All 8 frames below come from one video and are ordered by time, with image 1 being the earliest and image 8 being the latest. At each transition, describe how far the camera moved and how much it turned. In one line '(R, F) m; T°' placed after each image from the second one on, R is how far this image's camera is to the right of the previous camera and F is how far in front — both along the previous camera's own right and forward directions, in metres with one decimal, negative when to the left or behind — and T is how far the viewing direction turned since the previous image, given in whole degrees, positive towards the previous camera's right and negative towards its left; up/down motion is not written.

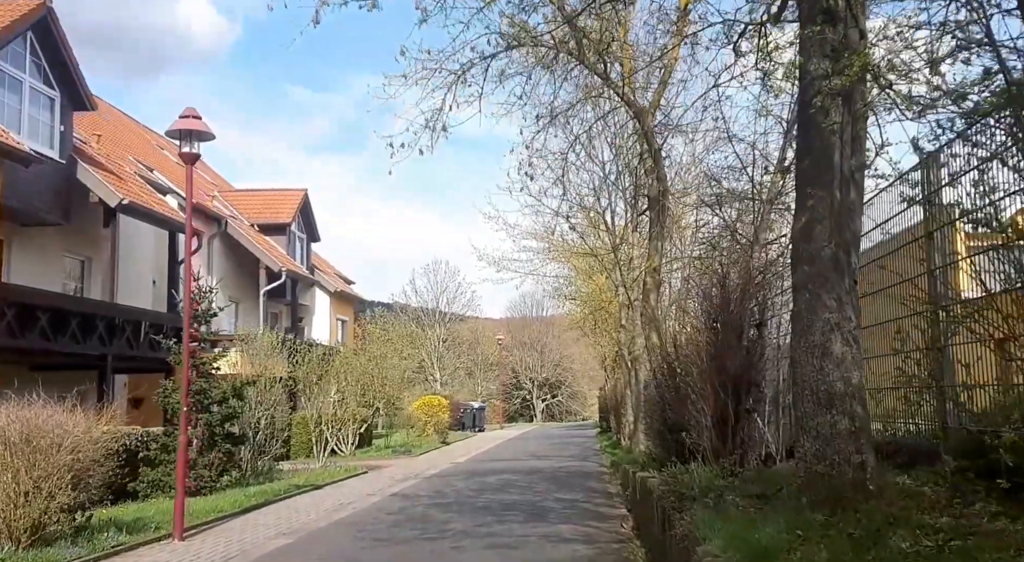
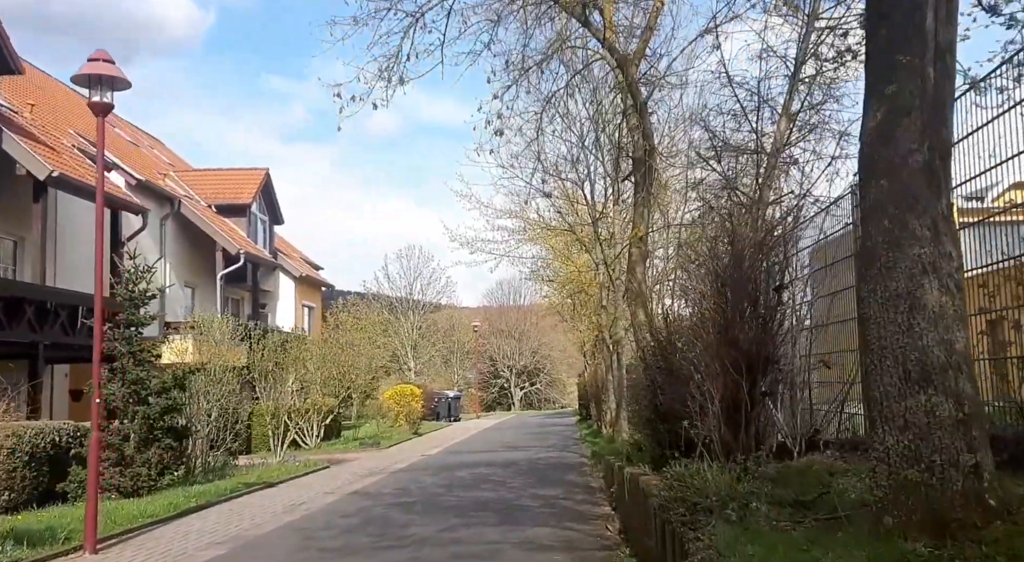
(+0.1, +1.5) m; +1°
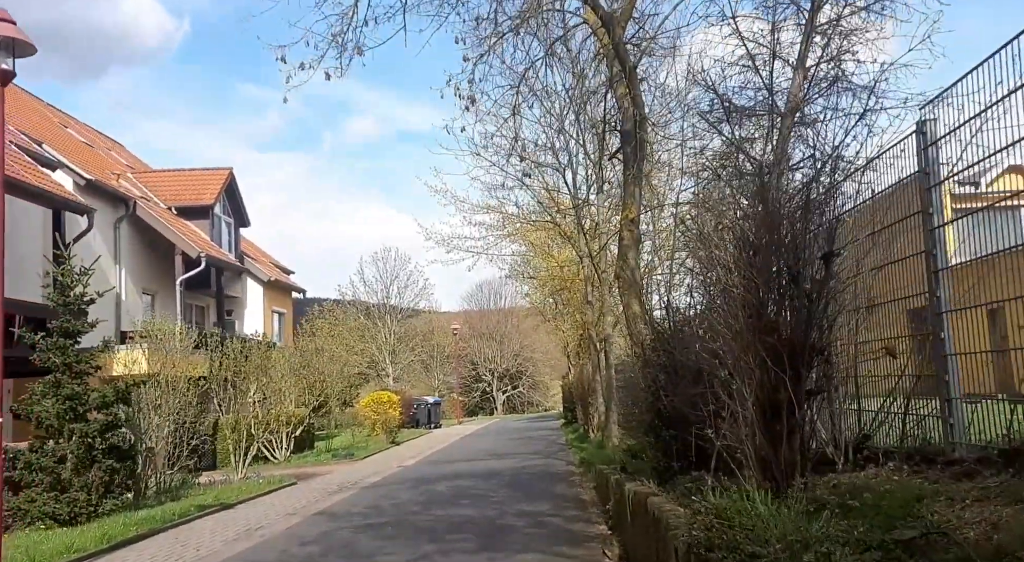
(0.0, +1.4) m; +1°
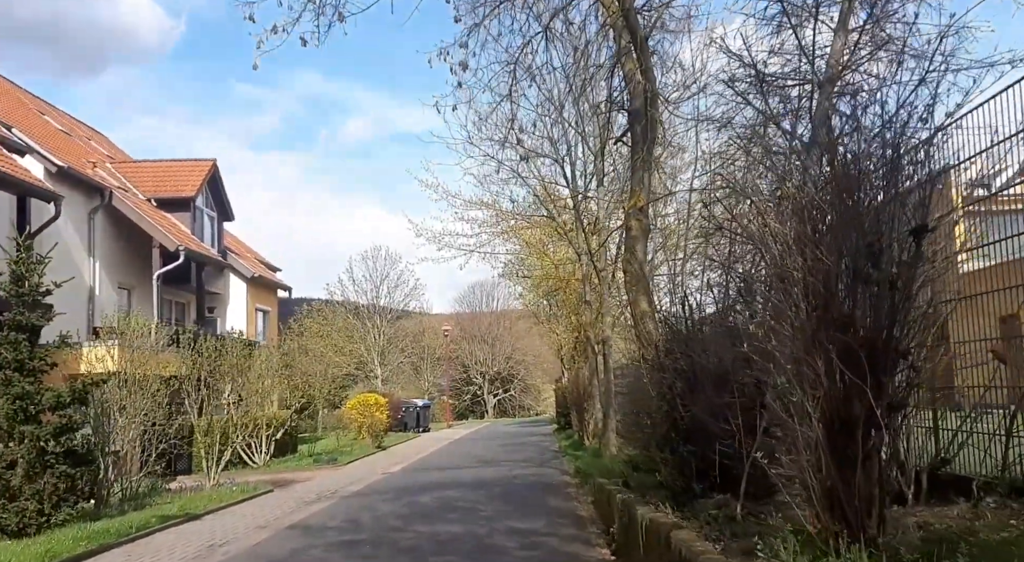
(0.0, +1.1) m; 0°
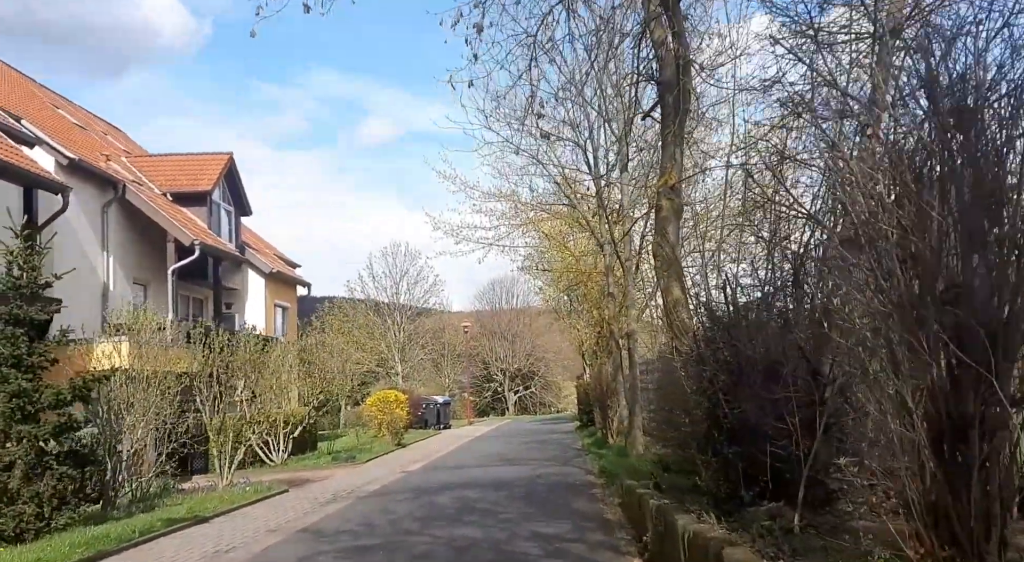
(0.0, +0.7) m; -1°
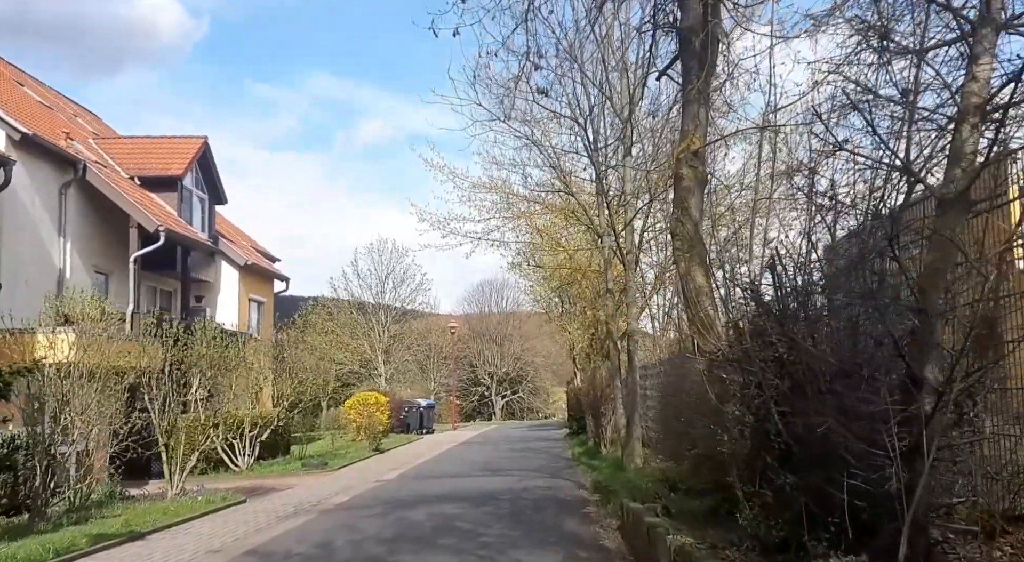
(0.0, +1.6) m; +1°
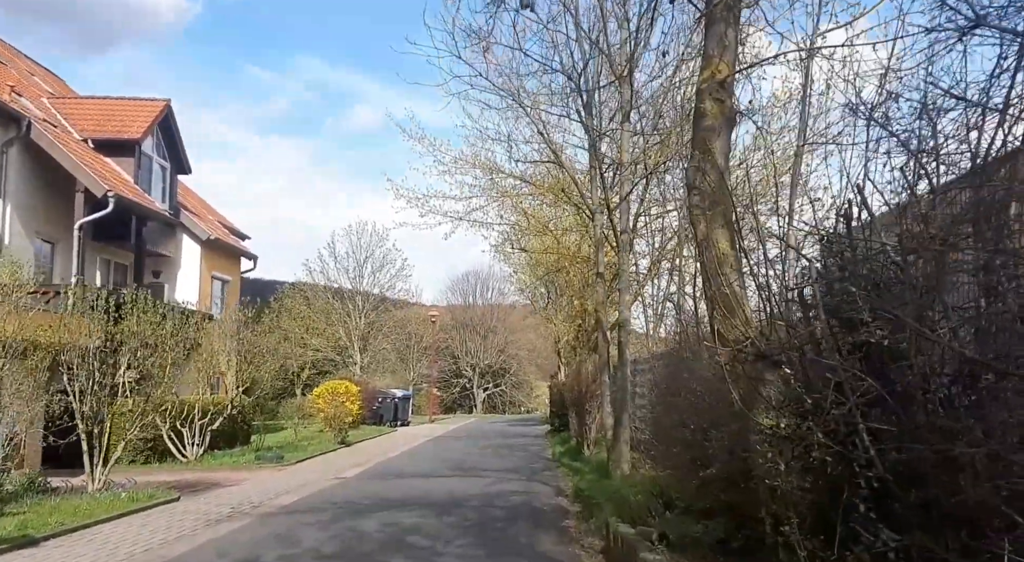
(+0.1, +1.7) m; +1°
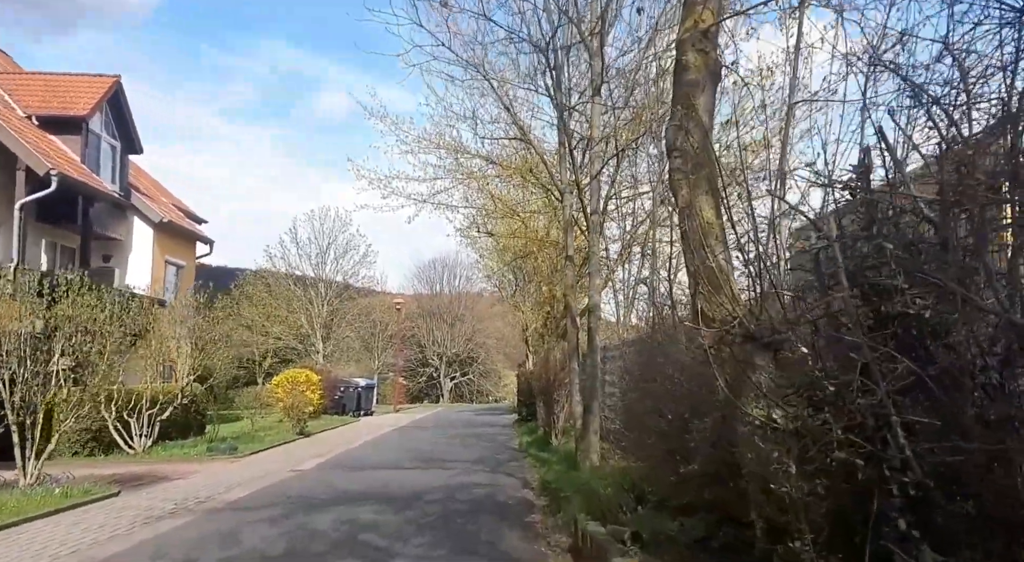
(+0.1, +0.6) m; +2°
